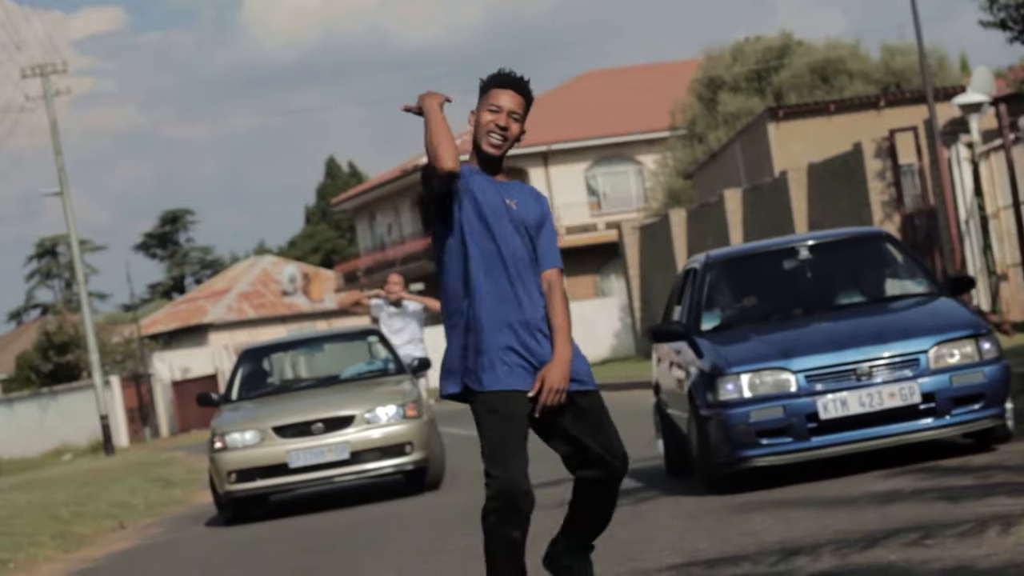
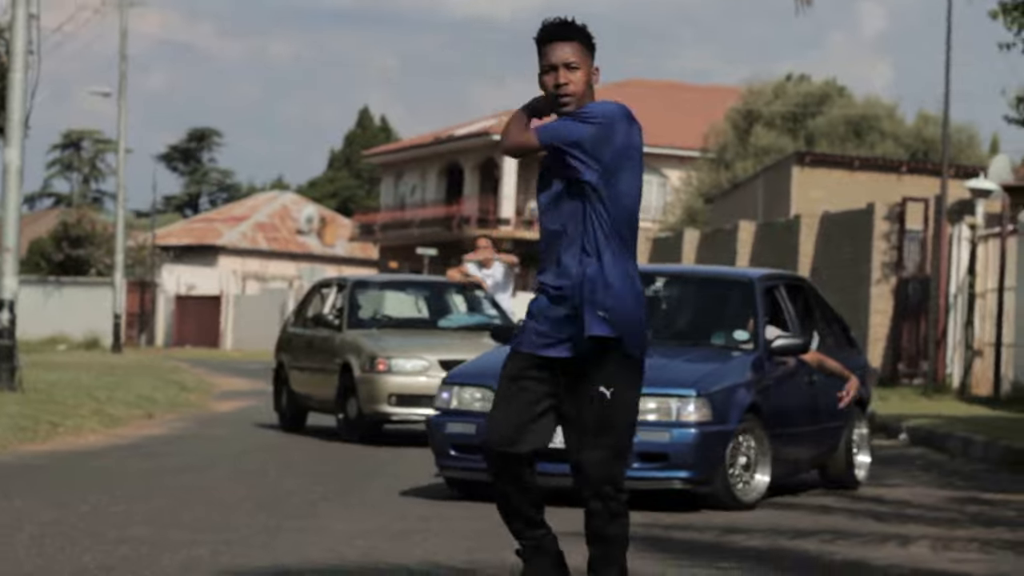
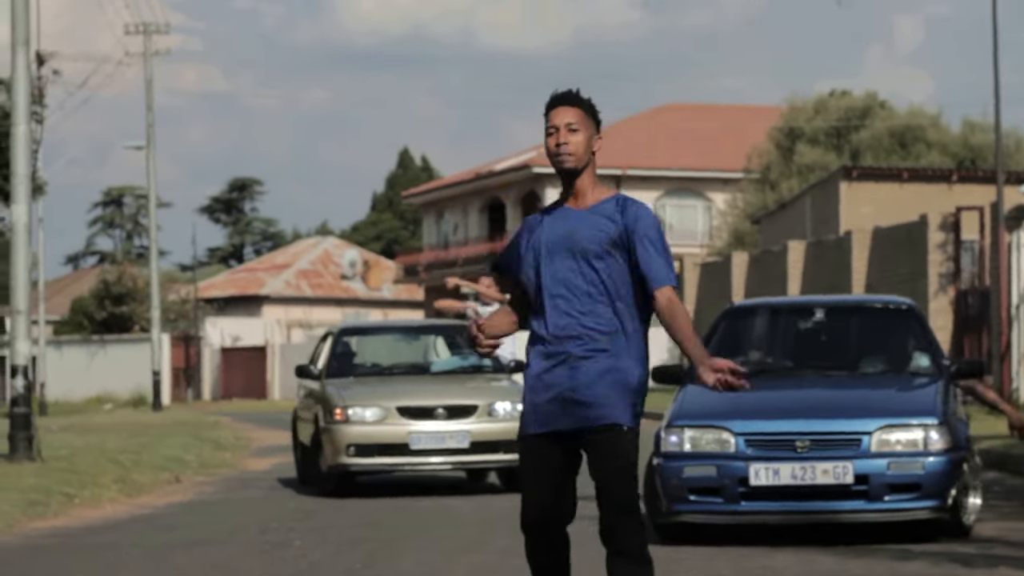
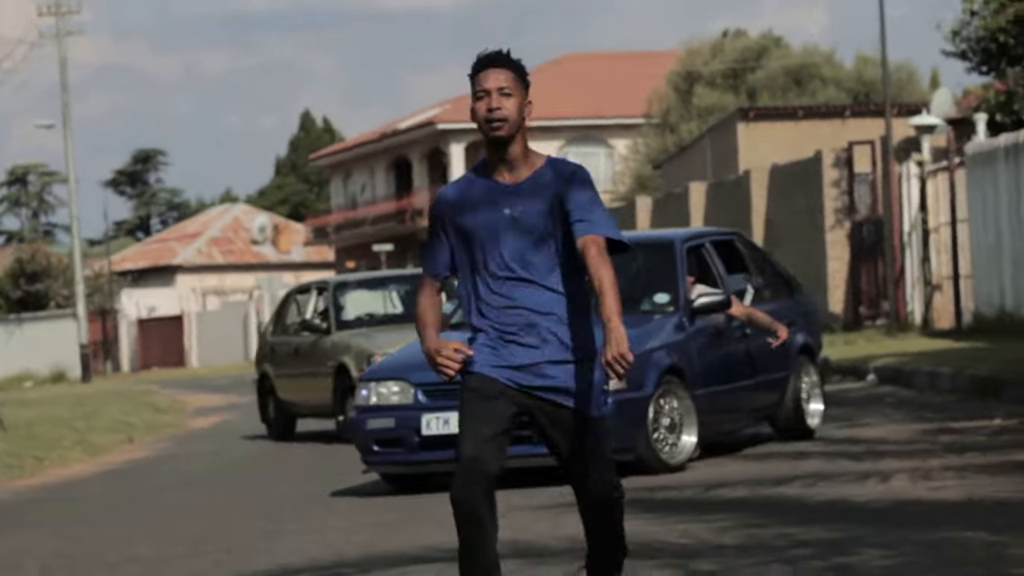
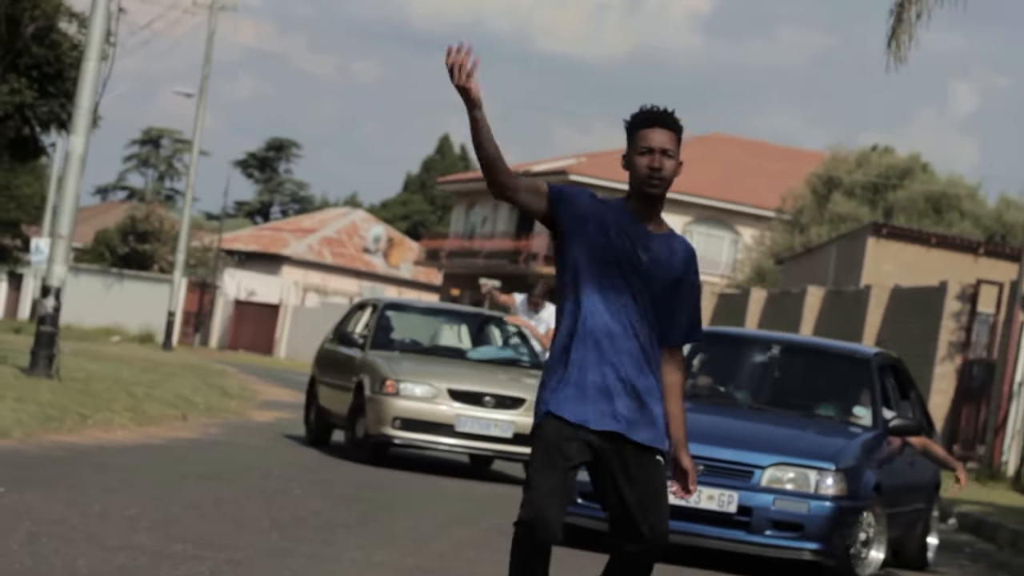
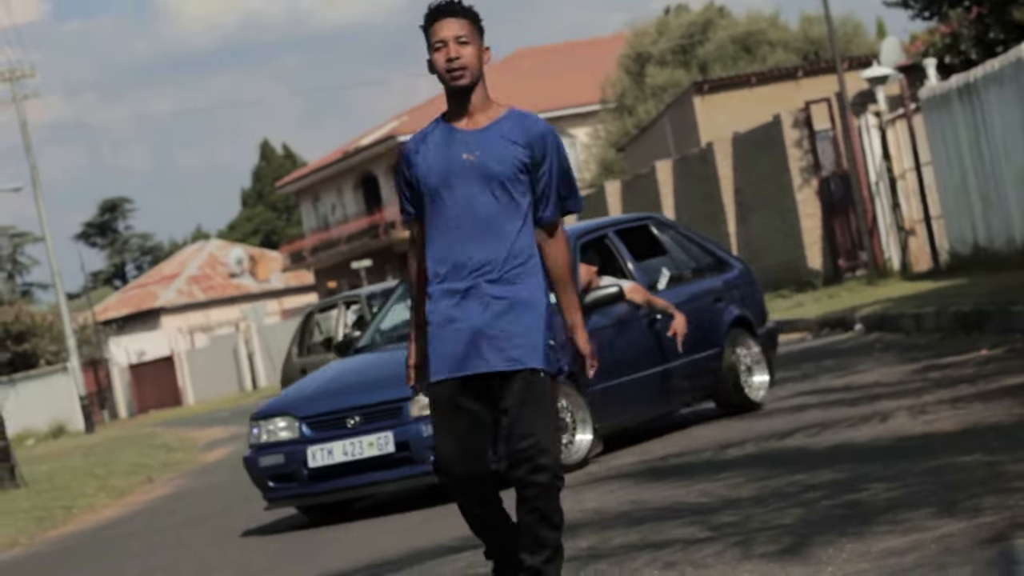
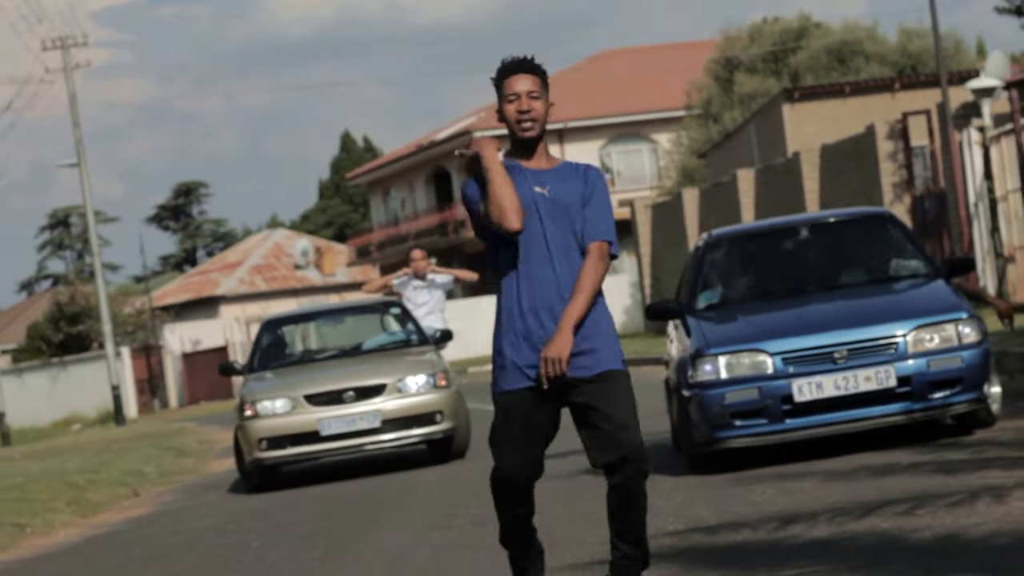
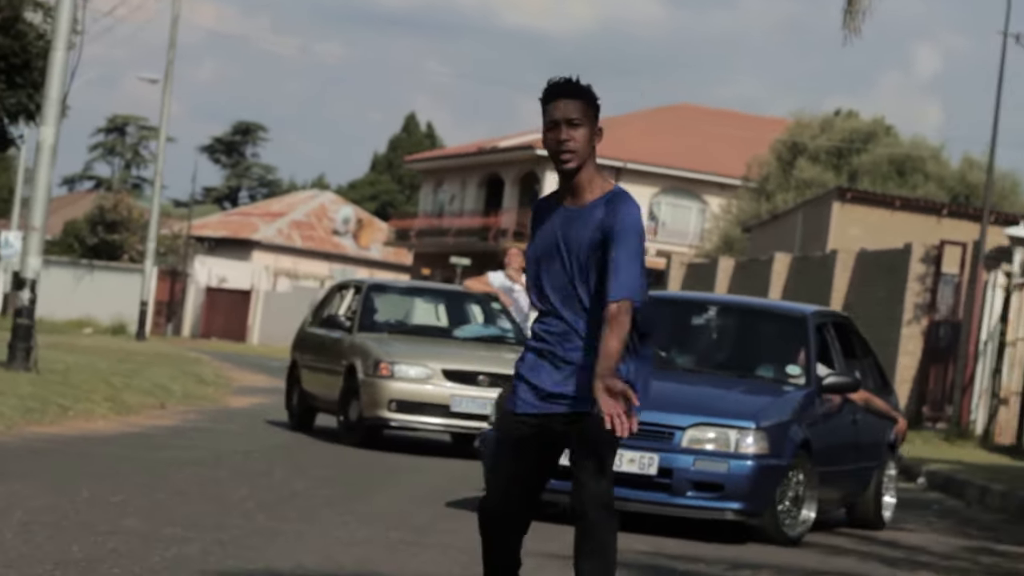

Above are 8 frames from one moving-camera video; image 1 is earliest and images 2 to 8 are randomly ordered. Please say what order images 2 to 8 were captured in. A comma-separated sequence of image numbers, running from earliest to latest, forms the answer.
7, 3, 5, 8, 2, 4, 6
